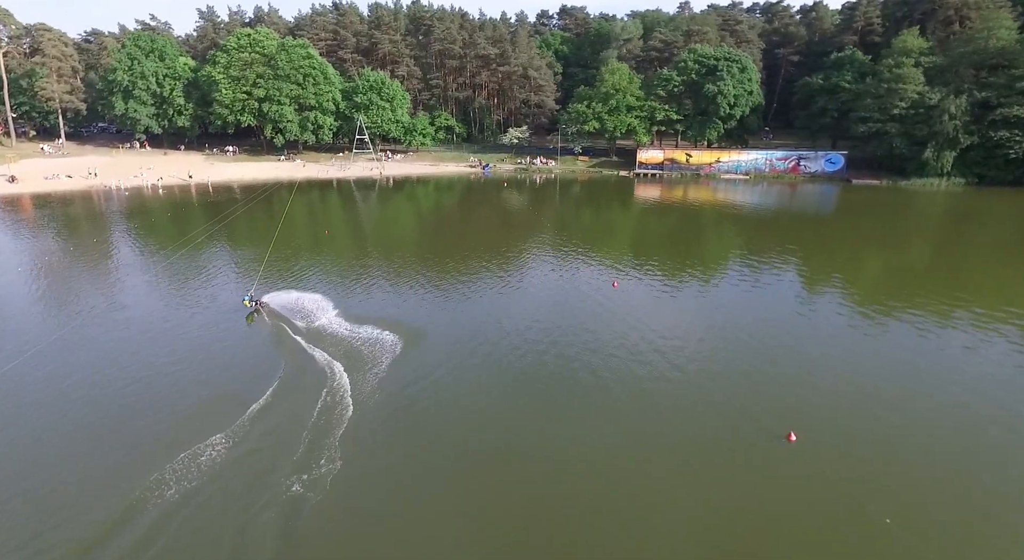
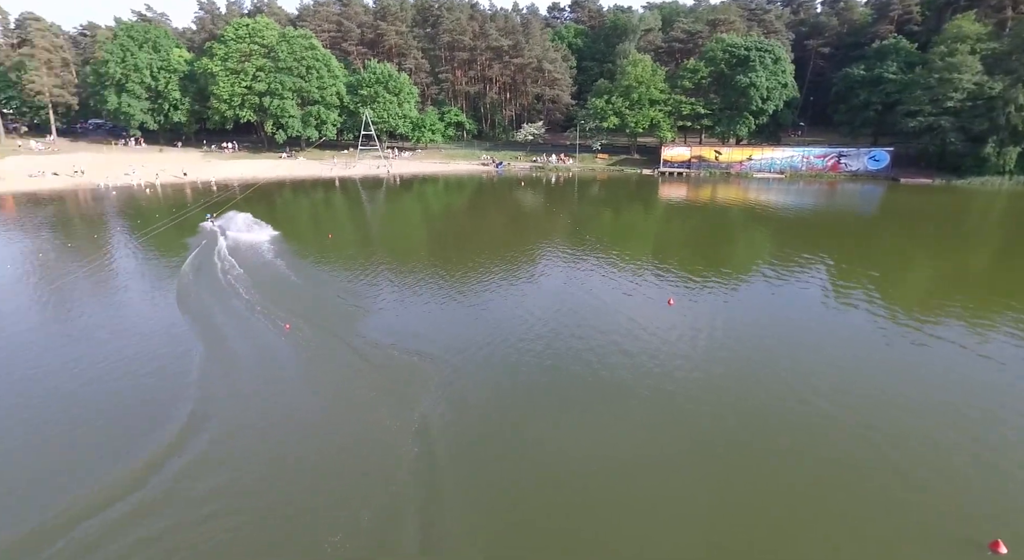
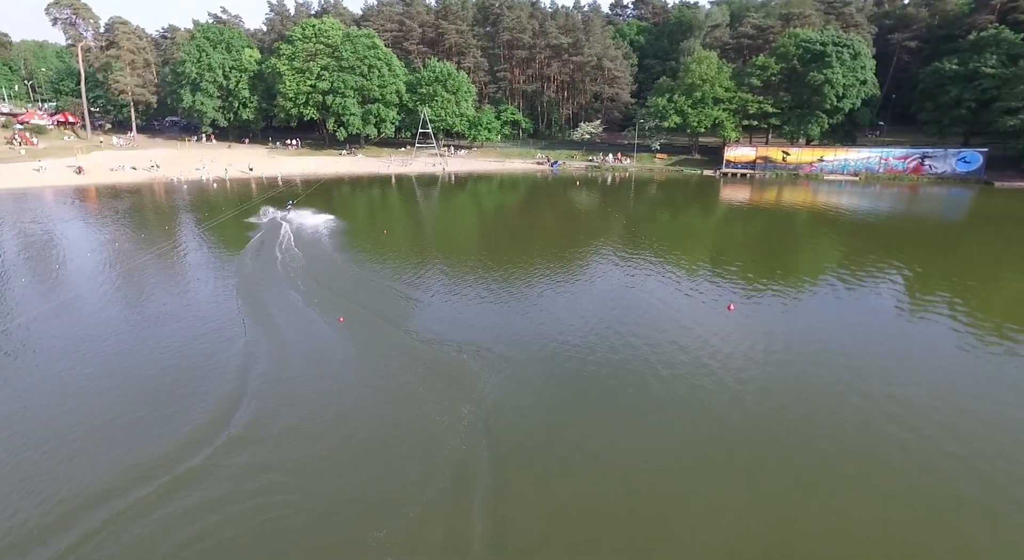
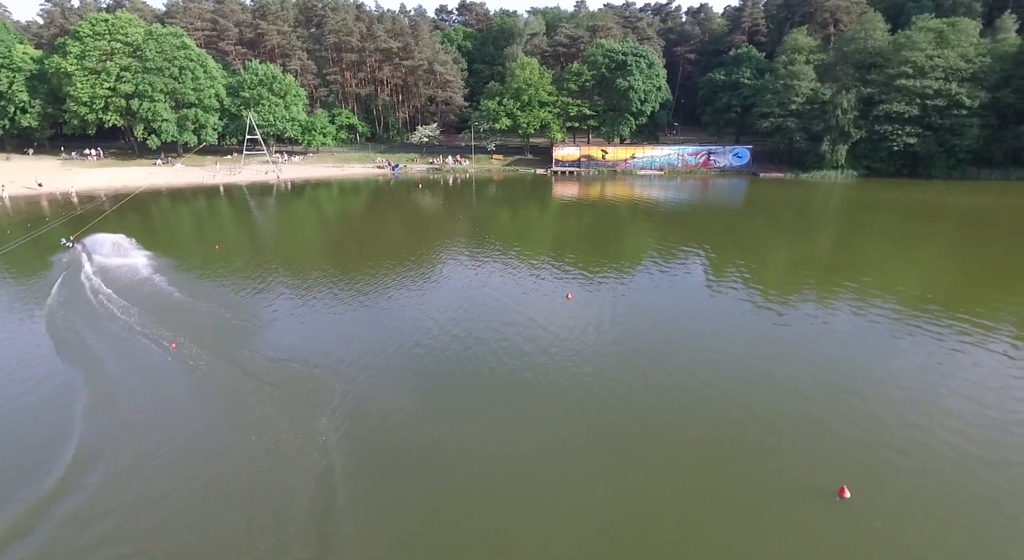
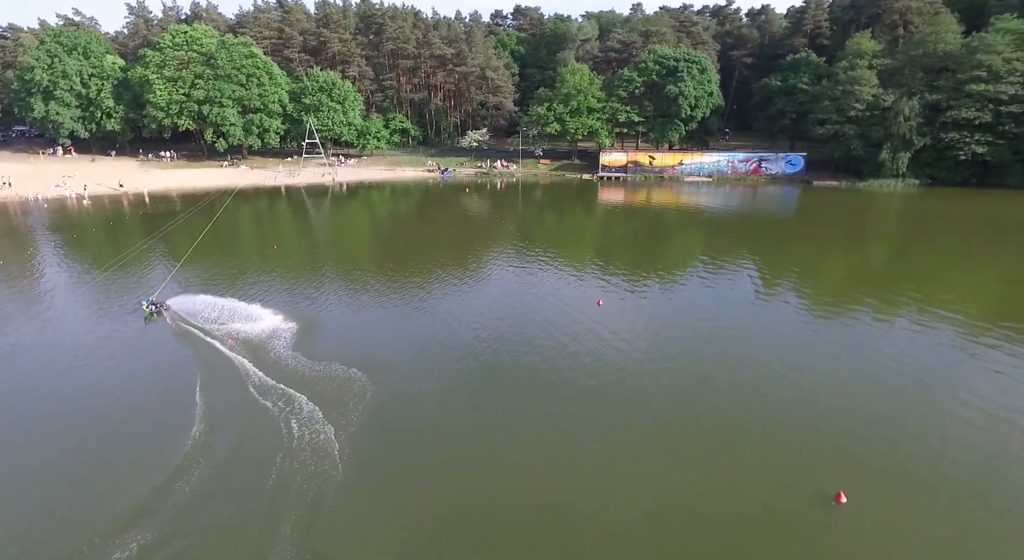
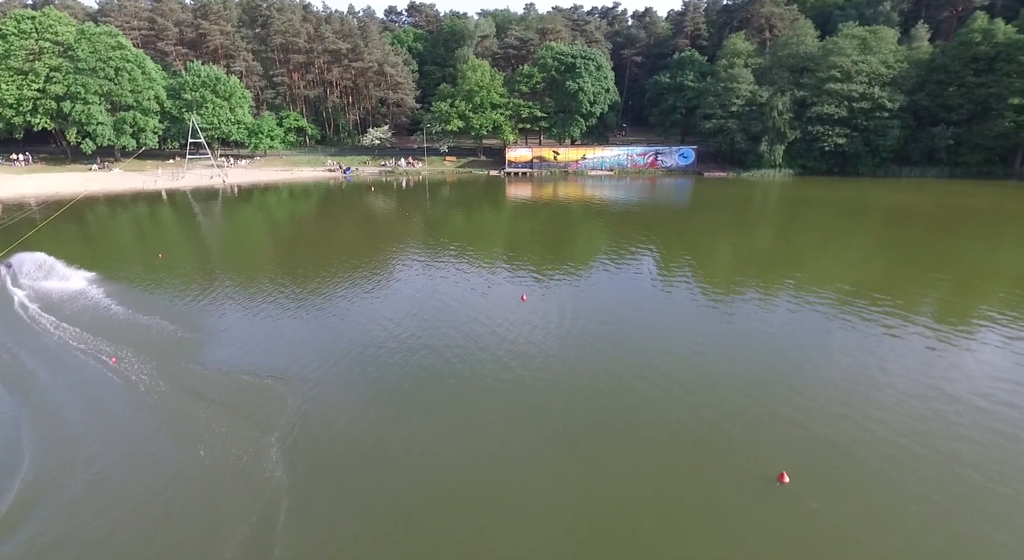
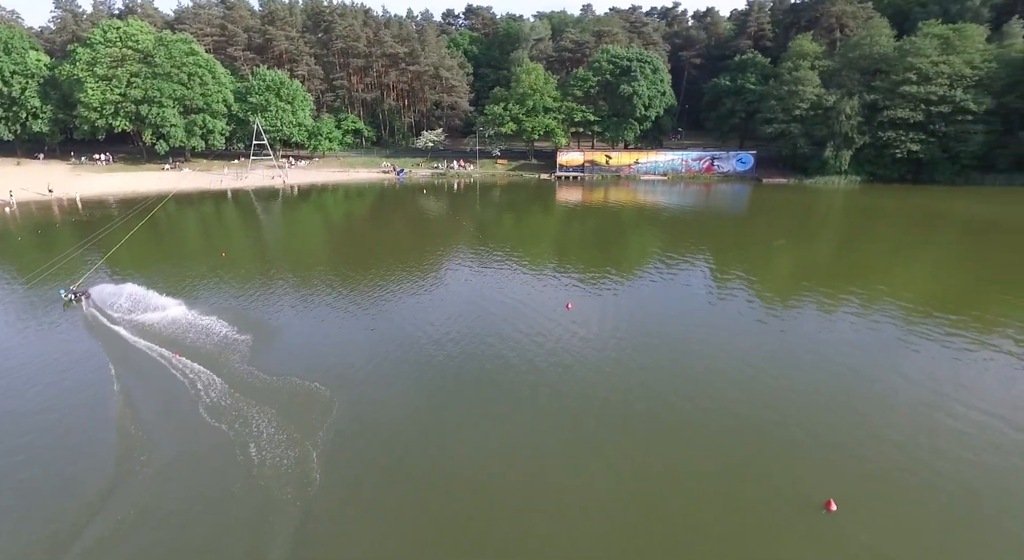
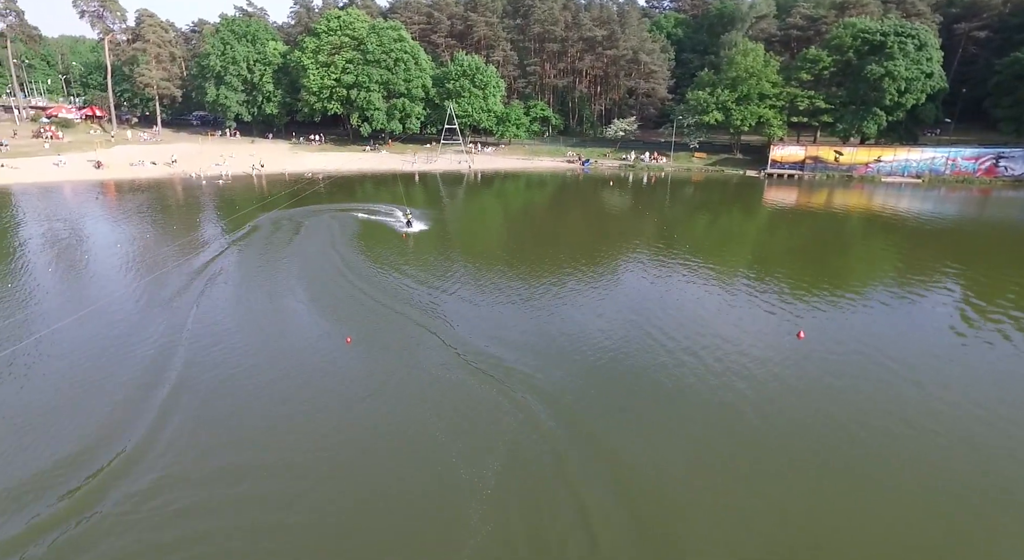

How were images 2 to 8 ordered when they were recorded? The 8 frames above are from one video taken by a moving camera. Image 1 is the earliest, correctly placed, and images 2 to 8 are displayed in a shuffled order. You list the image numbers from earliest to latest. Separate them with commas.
5, 7, 6, 4, 2, 3, 8
